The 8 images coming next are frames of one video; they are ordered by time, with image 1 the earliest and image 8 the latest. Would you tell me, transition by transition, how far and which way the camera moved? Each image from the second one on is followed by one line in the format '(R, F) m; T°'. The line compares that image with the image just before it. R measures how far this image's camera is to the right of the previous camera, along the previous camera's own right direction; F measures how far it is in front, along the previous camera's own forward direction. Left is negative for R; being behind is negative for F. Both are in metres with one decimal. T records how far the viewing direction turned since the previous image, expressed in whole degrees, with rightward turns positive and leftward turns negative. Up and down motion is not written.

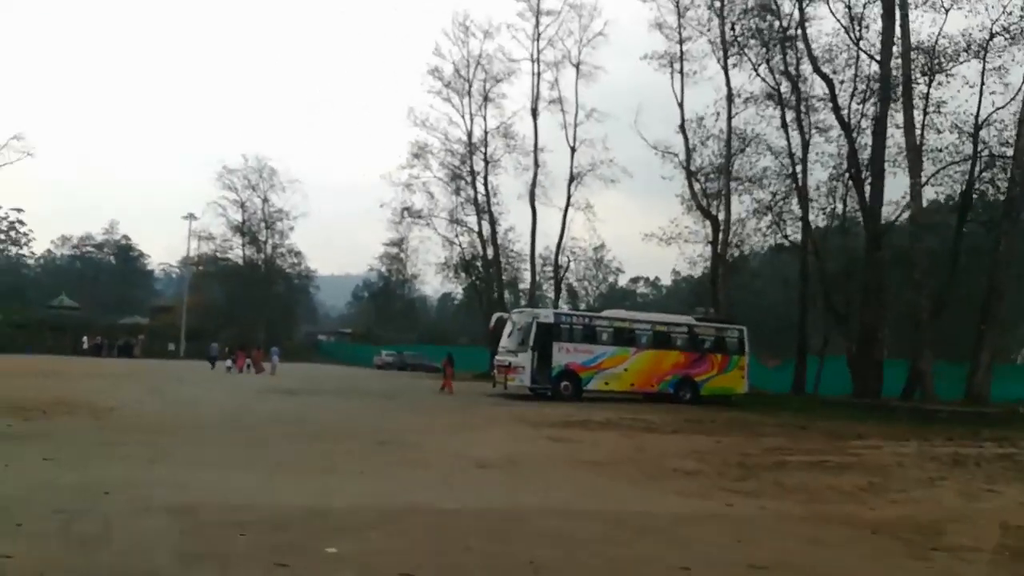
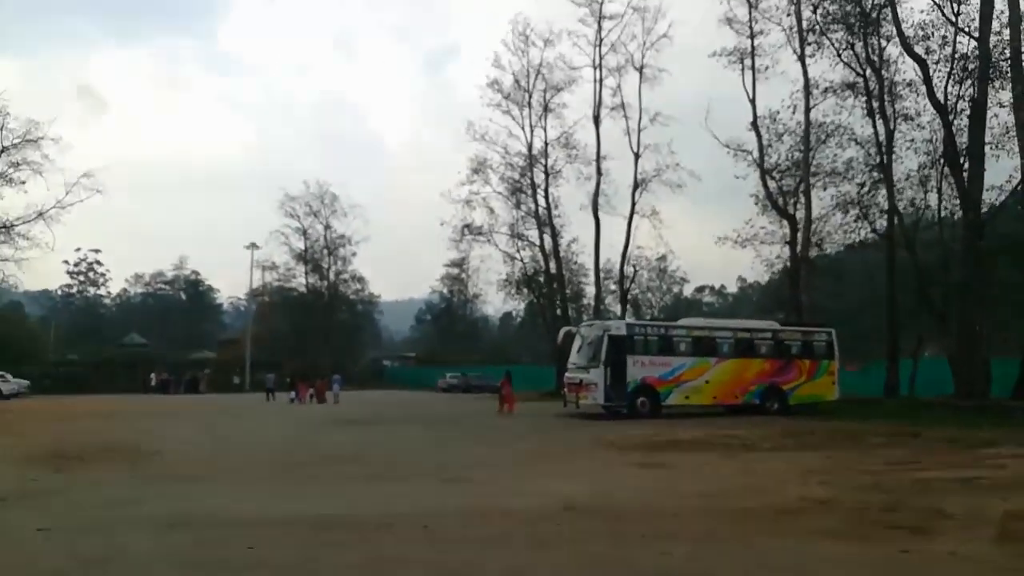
(-0.3, +2.1) m; -4°
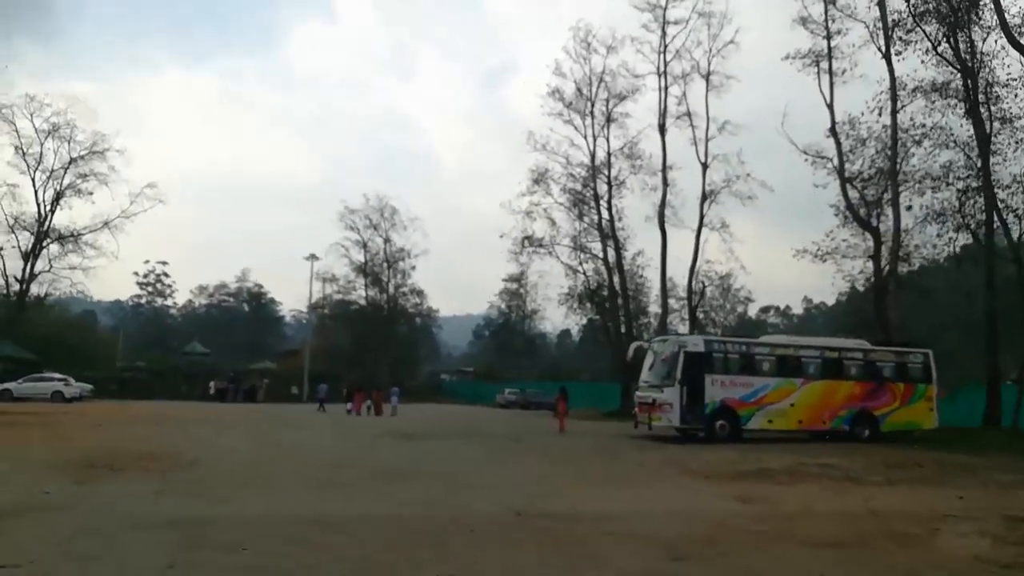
(-0.4, +2.1) m; -4°
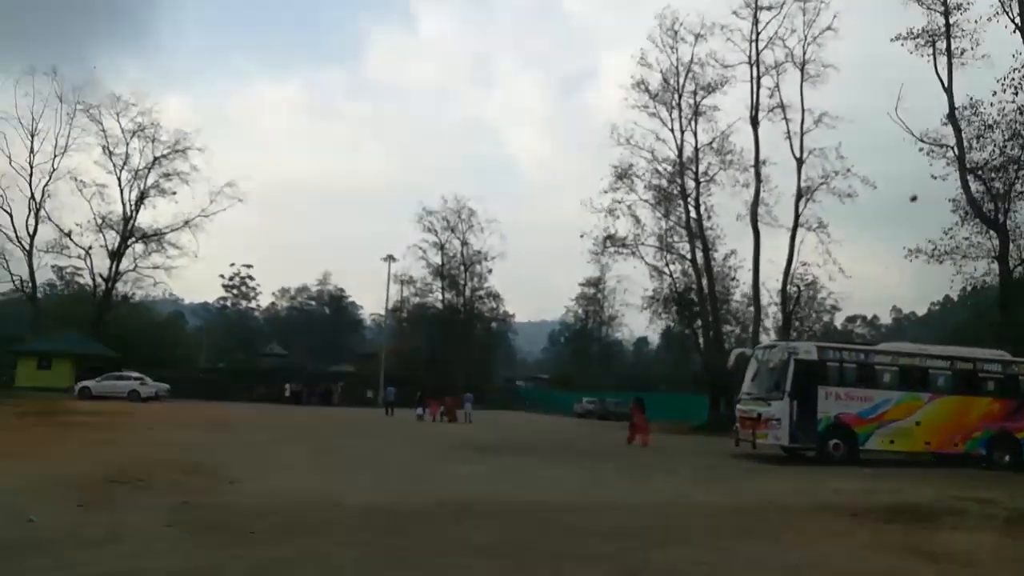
(-0.4, +2.8) m; -5°
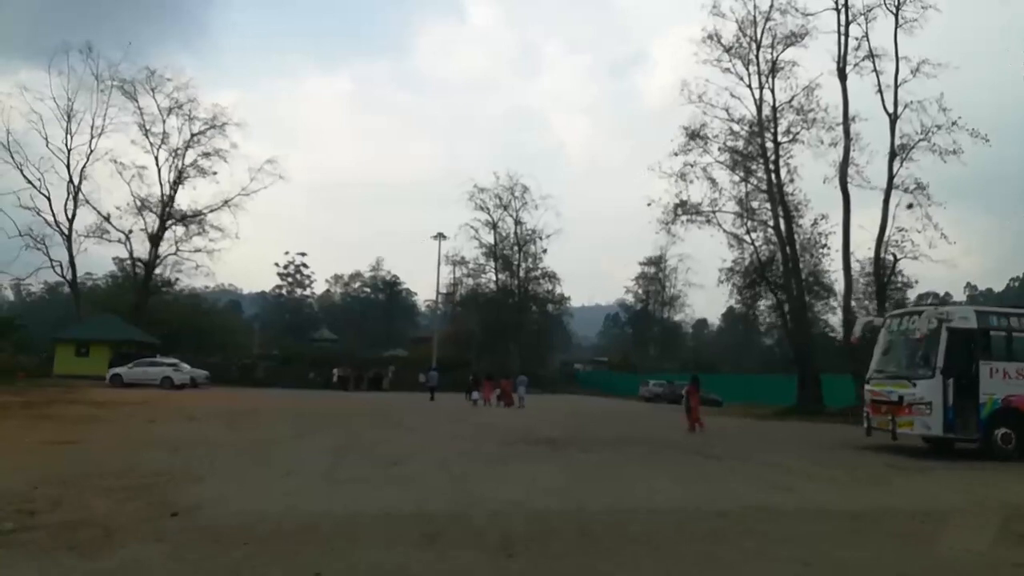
(-0.5, +5.3) m; -4°
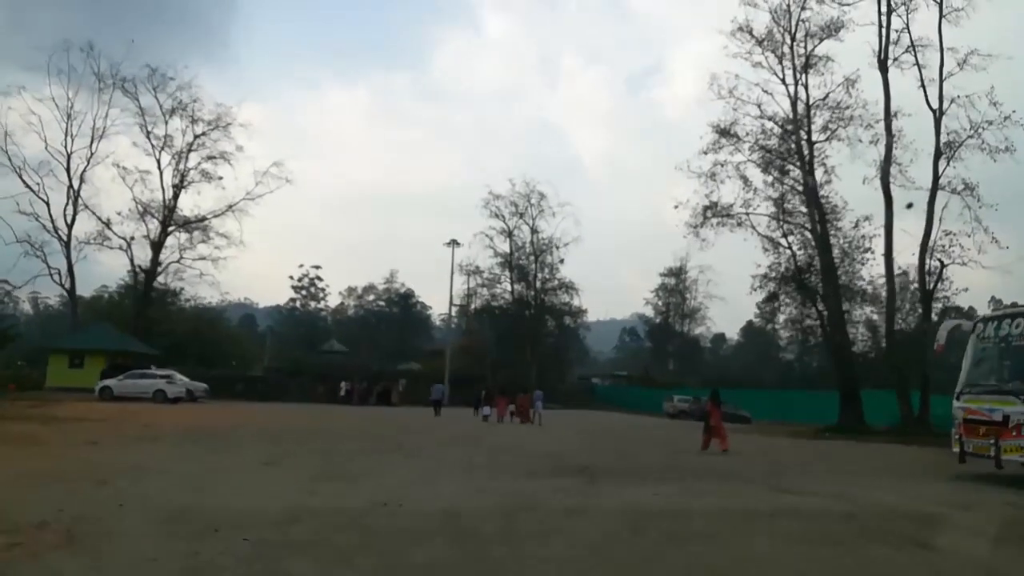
(-0.2, +3.6) m; -1°
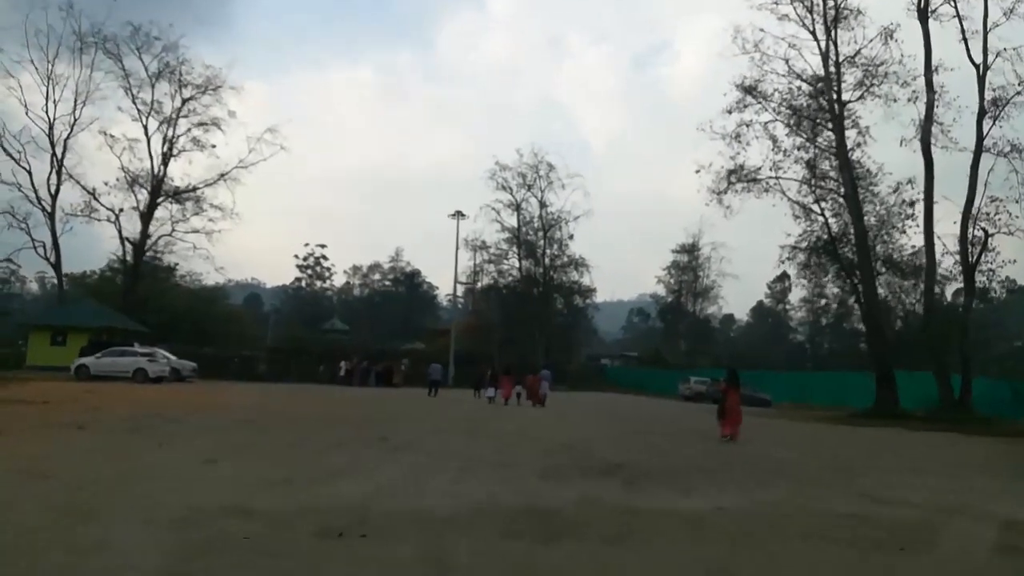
(-0.1, +3.7) m; 0°
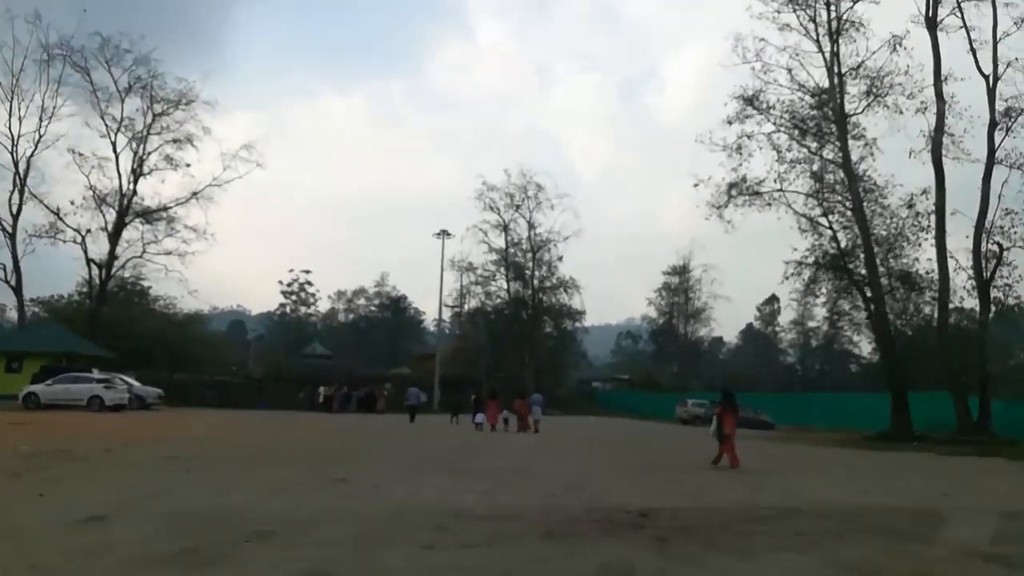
(-0.1, +3.2) m; +1°
